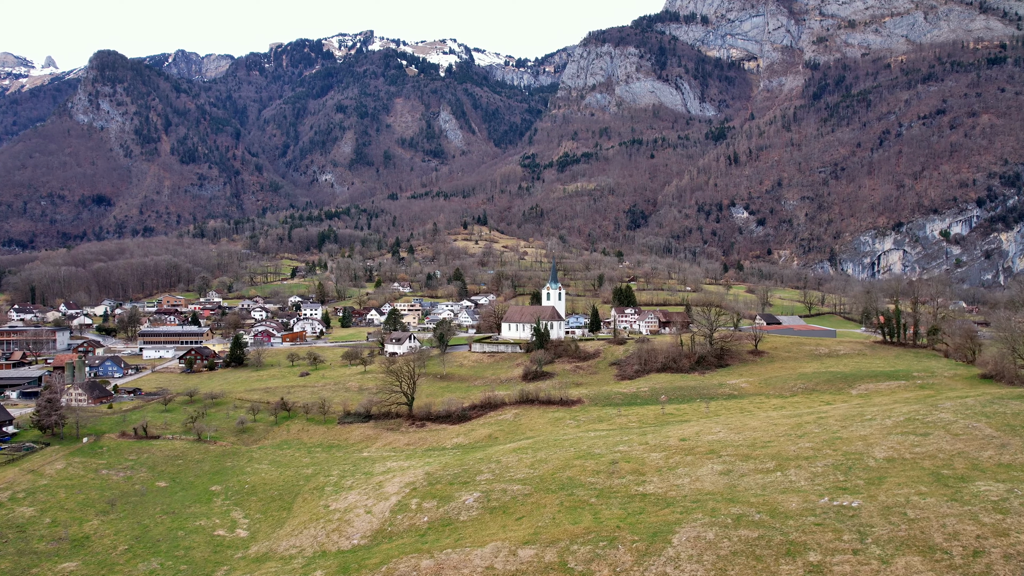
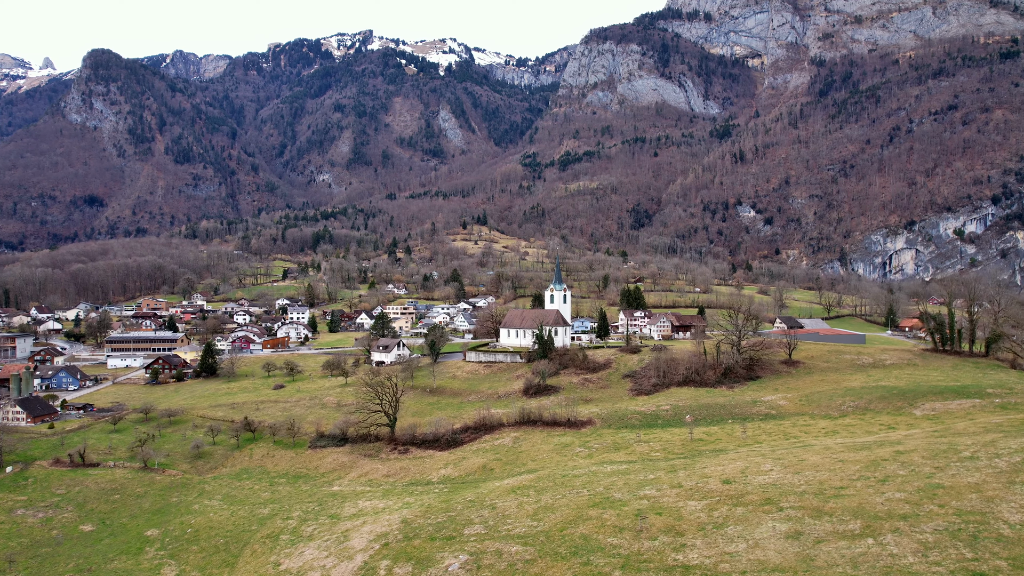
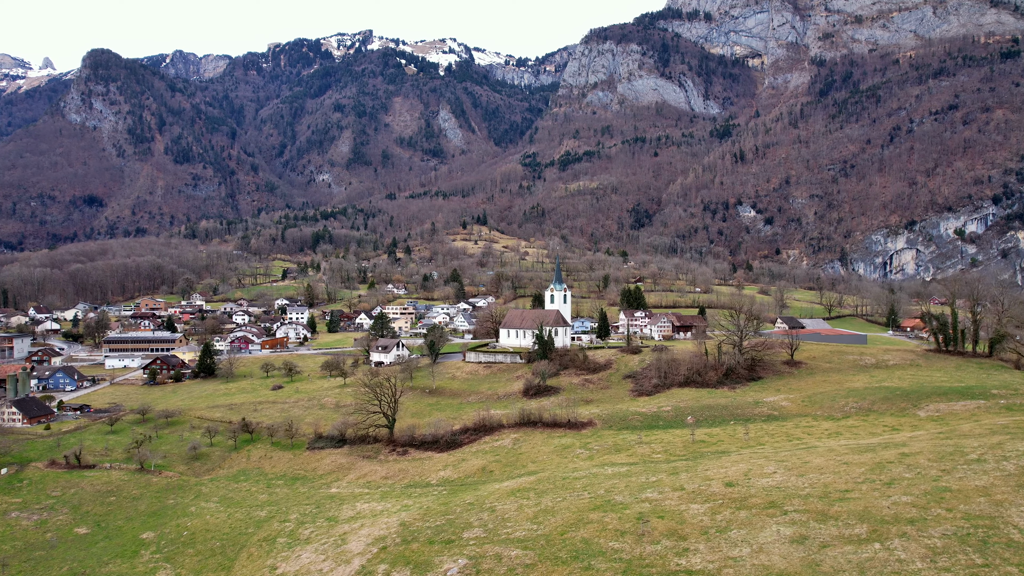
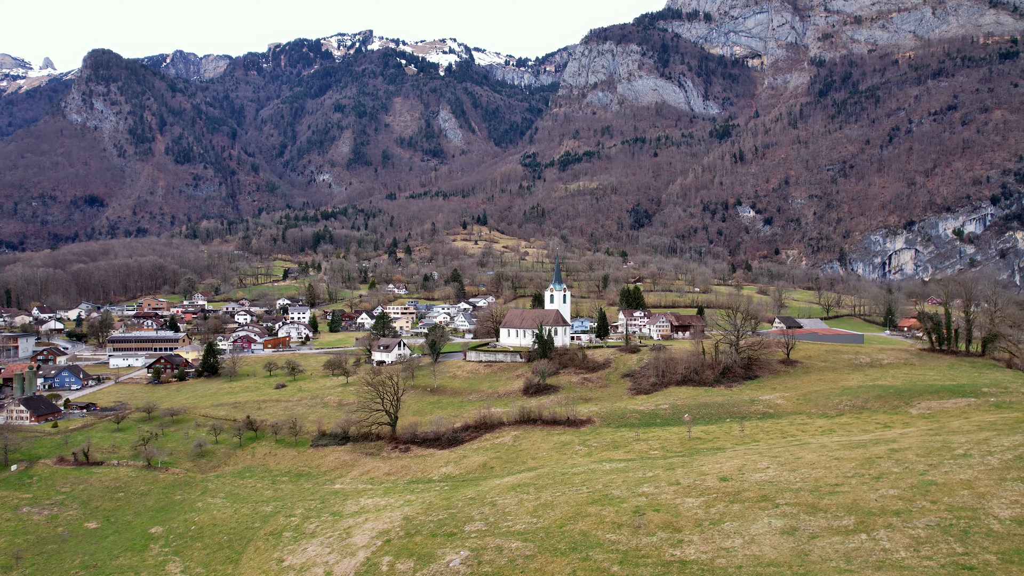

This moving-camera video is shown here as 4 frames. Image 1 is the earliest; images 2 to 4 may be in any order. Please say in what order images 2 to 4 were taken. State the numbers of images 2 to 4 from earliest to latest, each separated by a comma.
4, 2, 3
